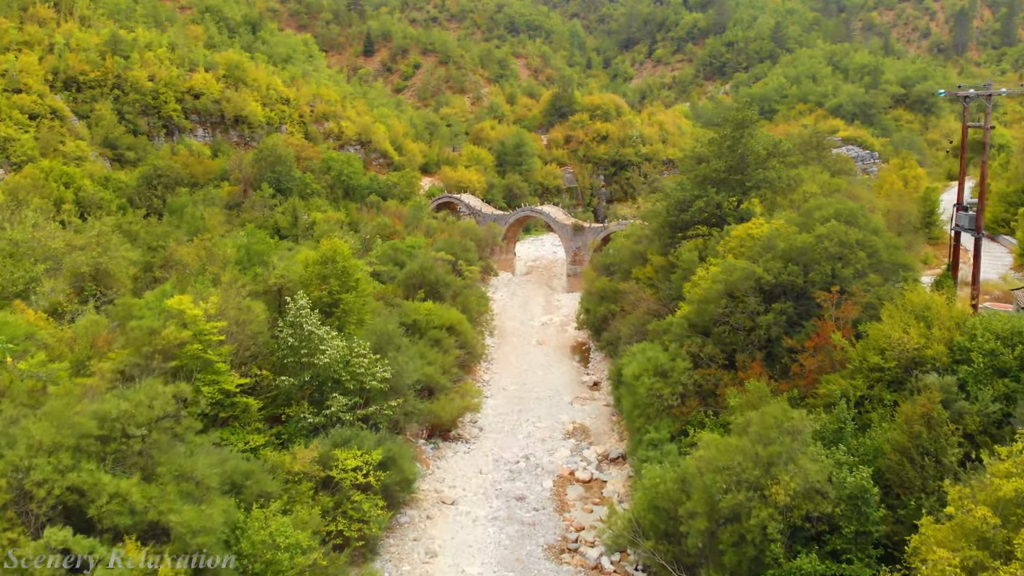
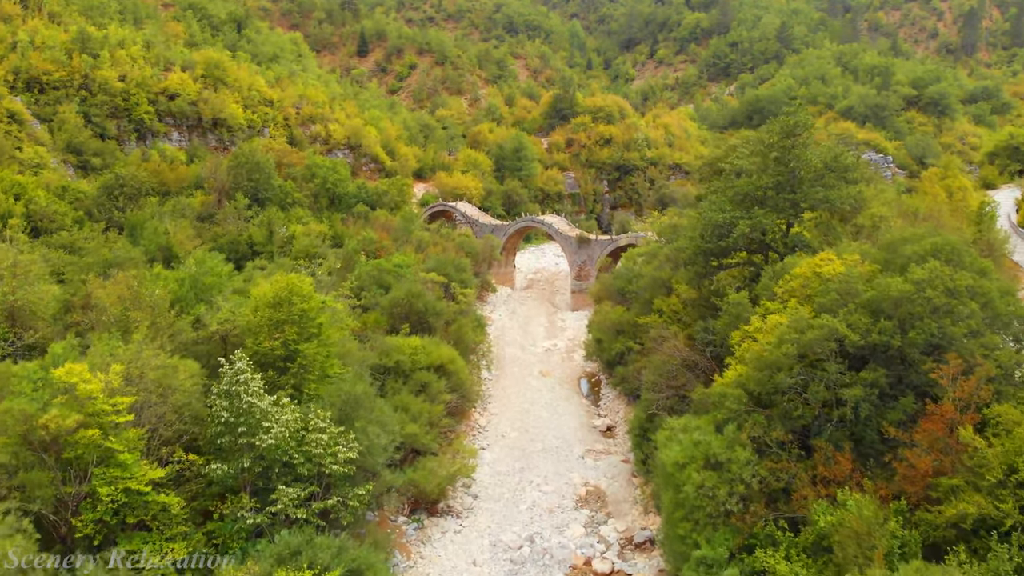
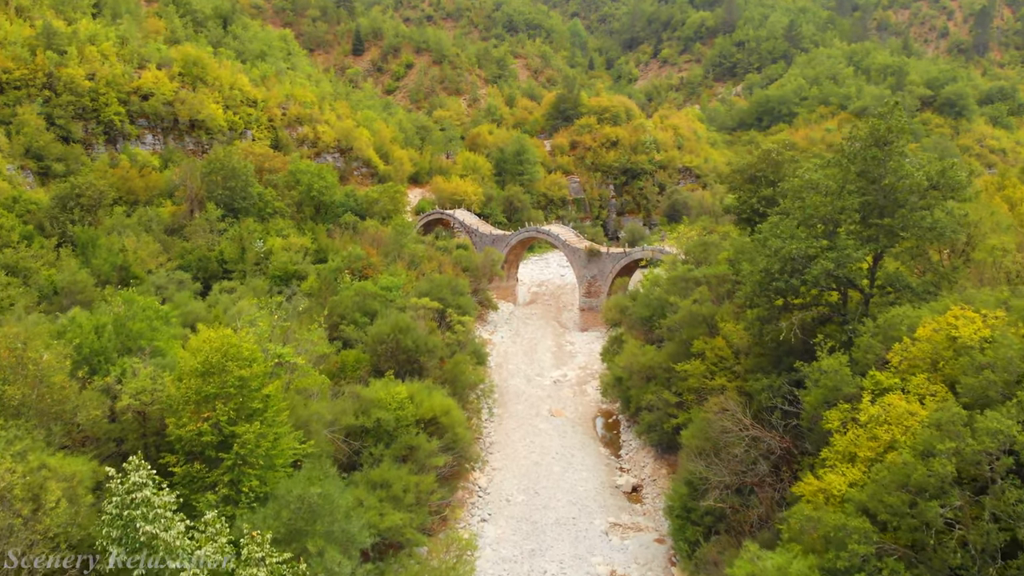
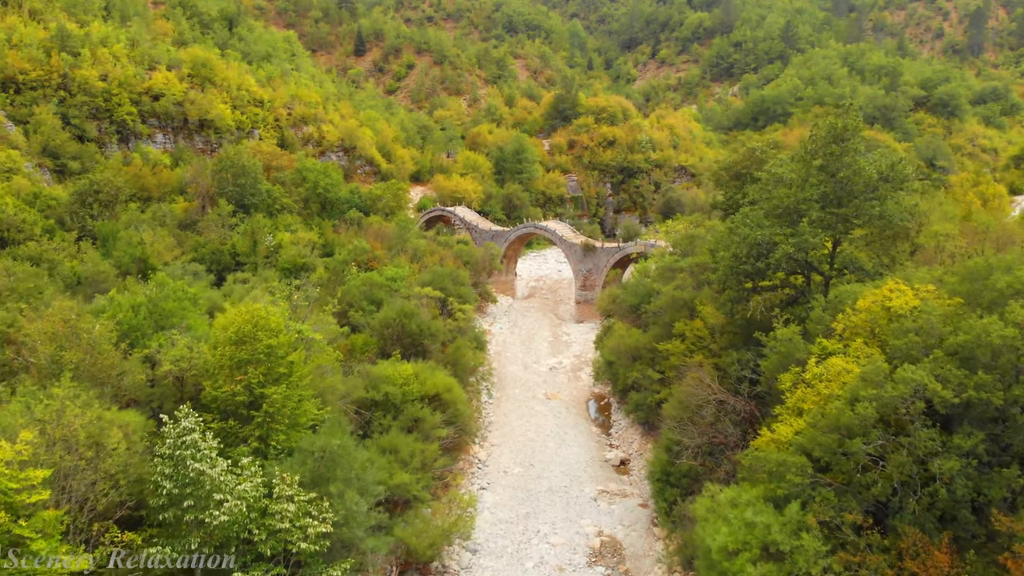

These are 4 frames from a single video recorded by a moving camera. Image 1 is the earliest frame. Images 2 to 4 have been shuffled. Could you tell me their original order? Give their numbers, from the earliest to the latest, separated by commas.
2, 4, 3
